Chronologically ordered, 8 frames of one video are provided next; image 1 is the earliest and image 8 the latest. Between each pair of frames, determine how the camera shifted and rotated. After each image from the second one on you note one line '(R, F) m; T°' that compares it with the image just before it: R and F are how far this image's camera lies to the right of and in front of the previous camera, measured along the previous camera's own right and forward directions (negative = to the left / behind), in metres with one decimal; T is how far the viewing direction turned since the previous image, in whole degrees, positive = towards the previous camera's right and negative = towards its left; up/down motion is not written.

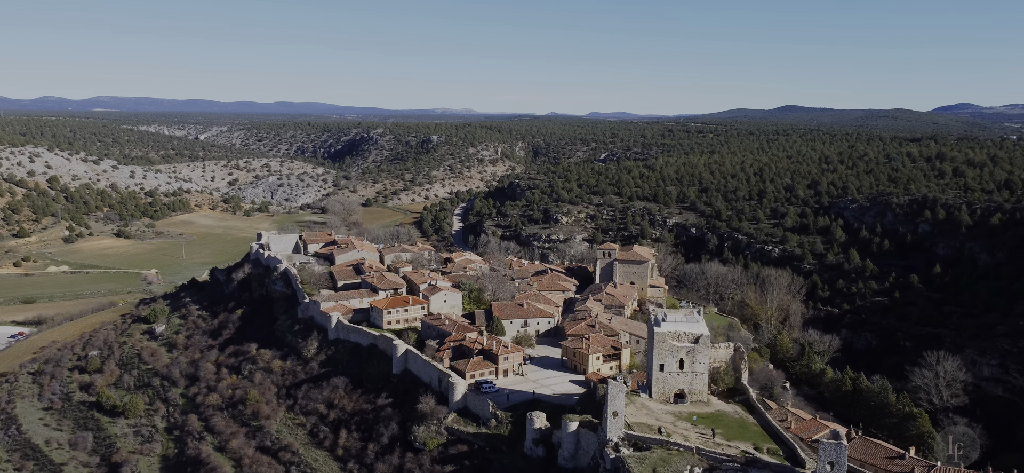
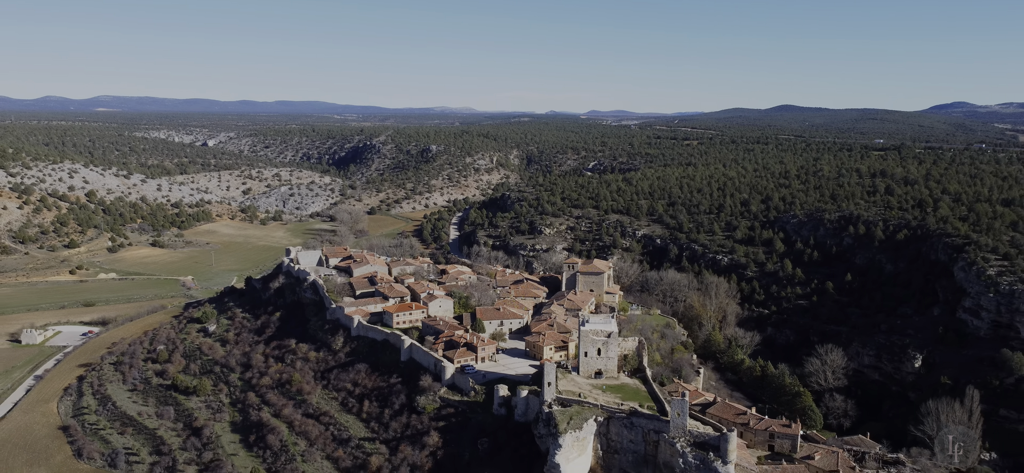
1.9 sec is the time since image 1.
(+0.8, -7.4) m; 0°
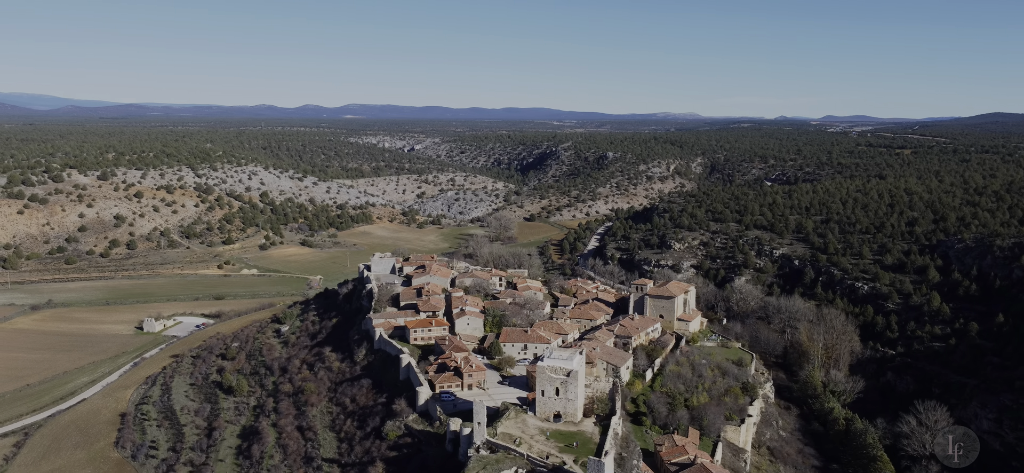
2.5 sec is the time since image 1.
(+6.8, +3.3) m; -16°
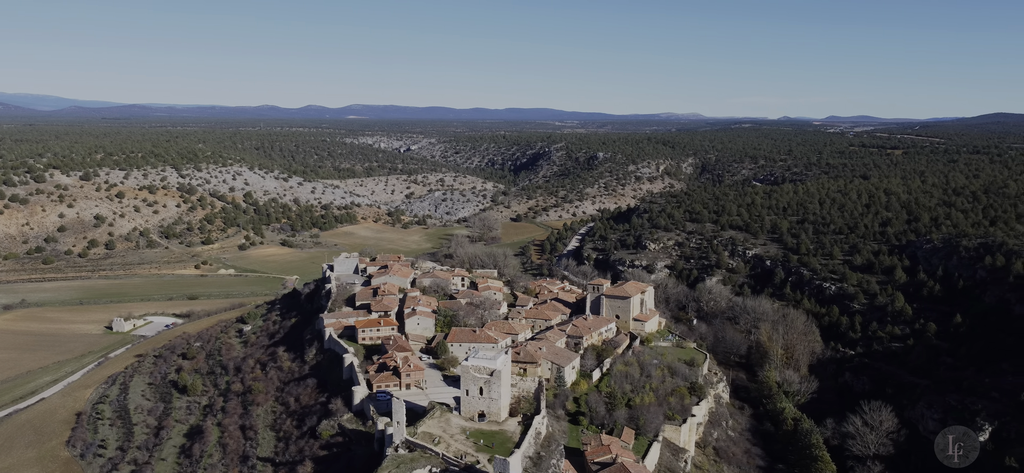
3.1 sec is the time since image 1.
(+2.0, -0.1) m; 0°
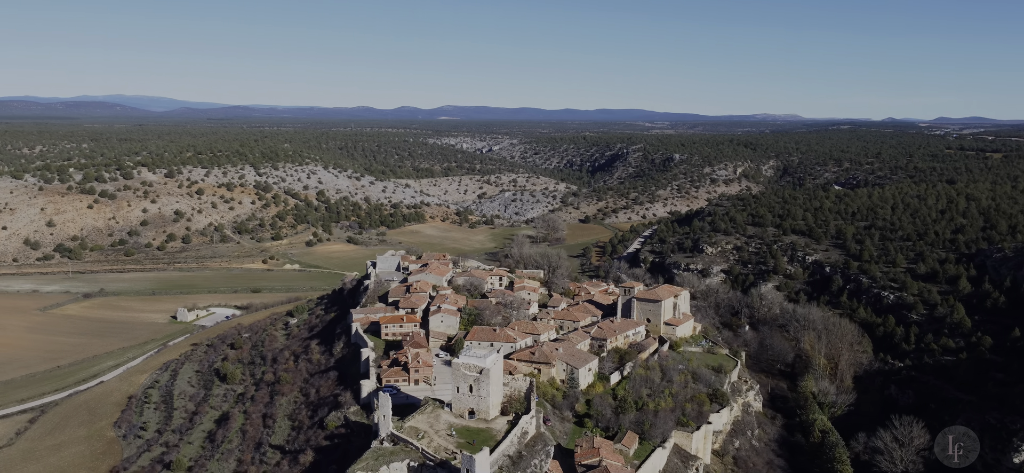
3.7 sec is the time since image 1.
(+2.5, 0.0) m; -6°
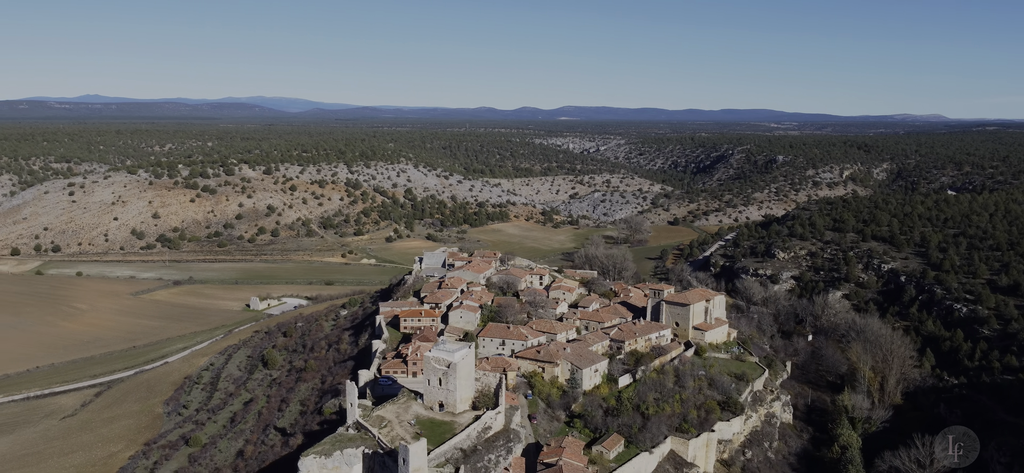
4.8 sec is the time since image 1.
(+3.9, +0.1) m; -8°
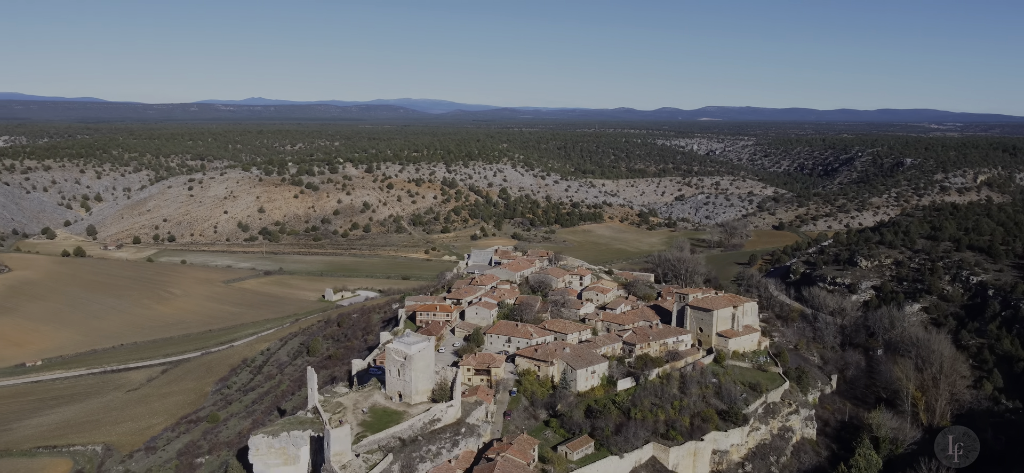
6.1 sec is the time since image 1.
(+4.8, +0.2) m; -10°
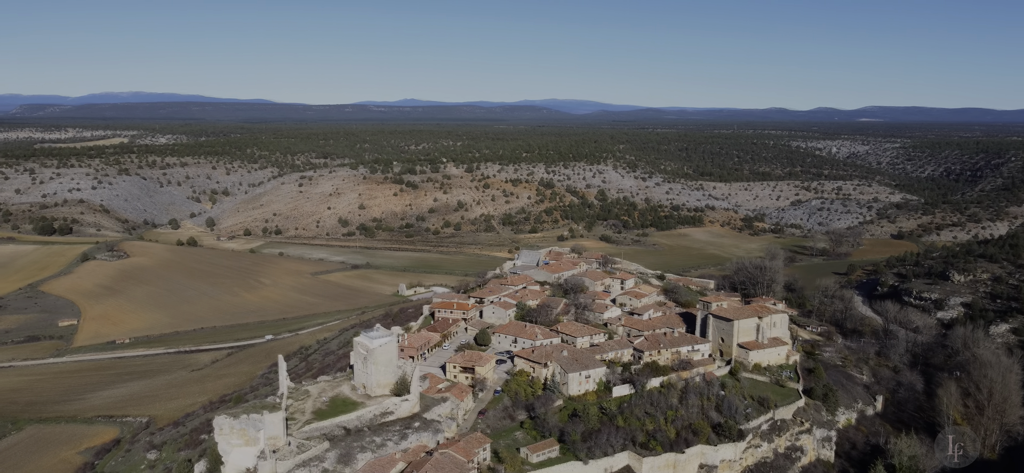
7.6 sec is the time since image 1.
(+5.0, +0.3) m; -10°
